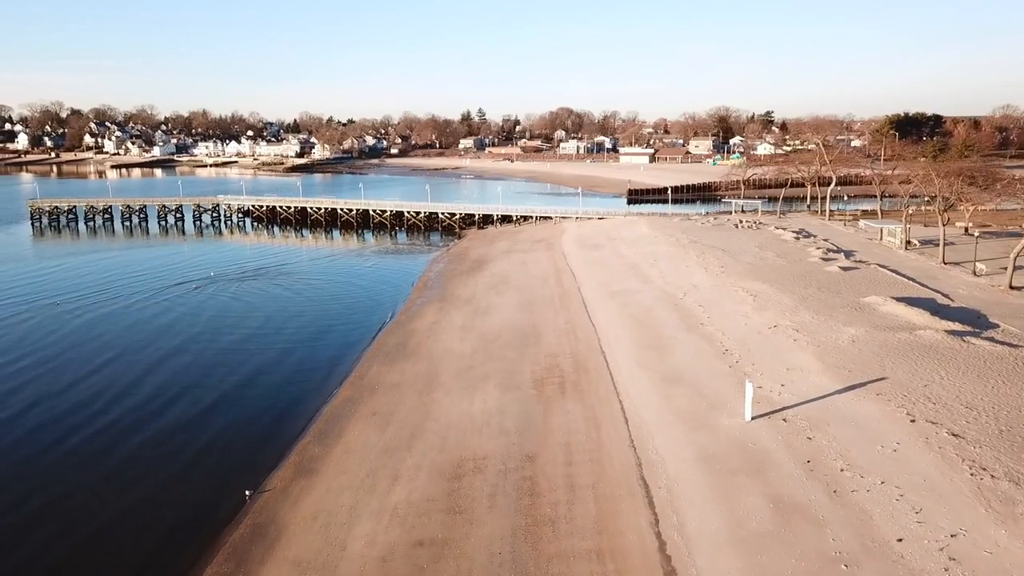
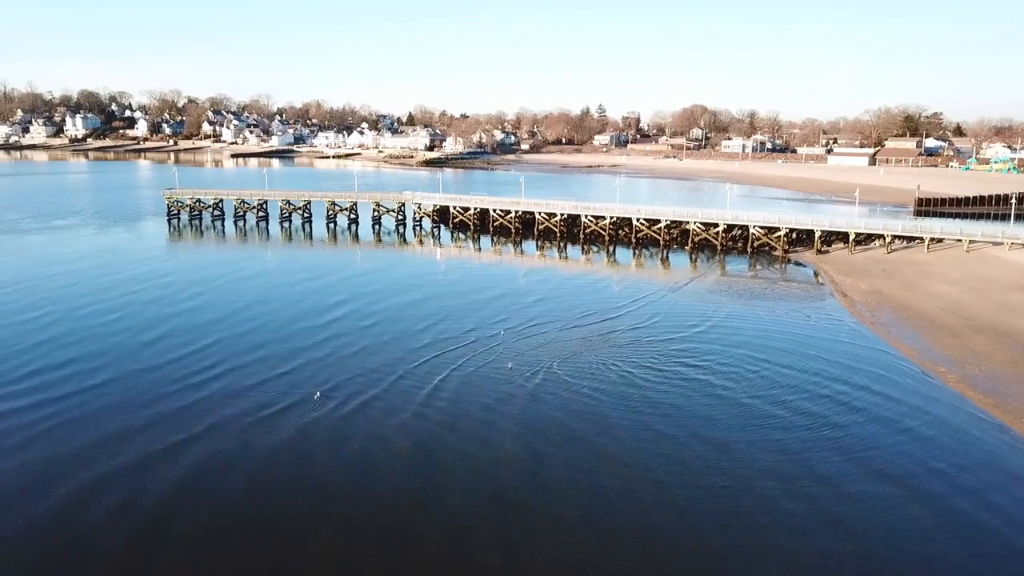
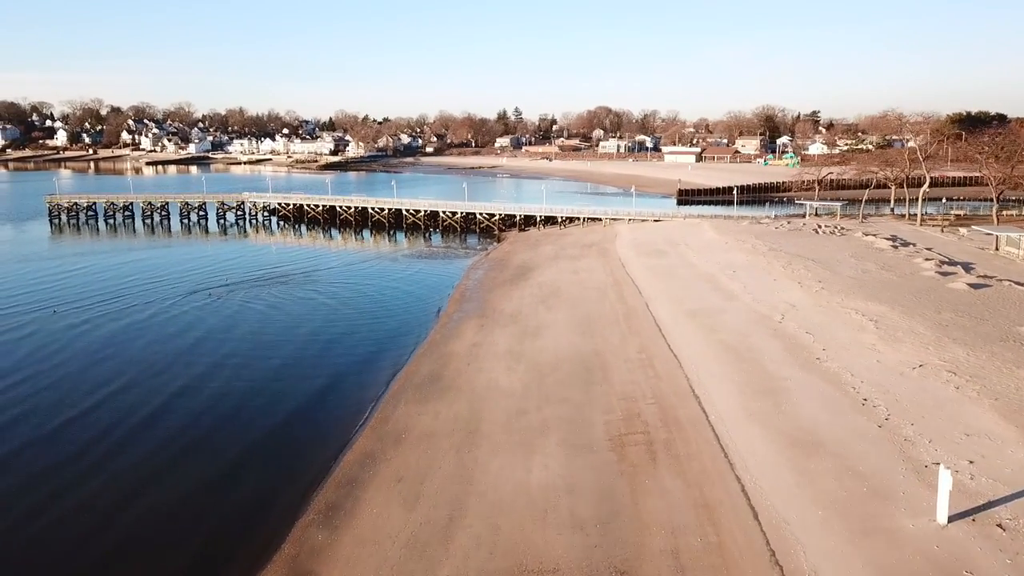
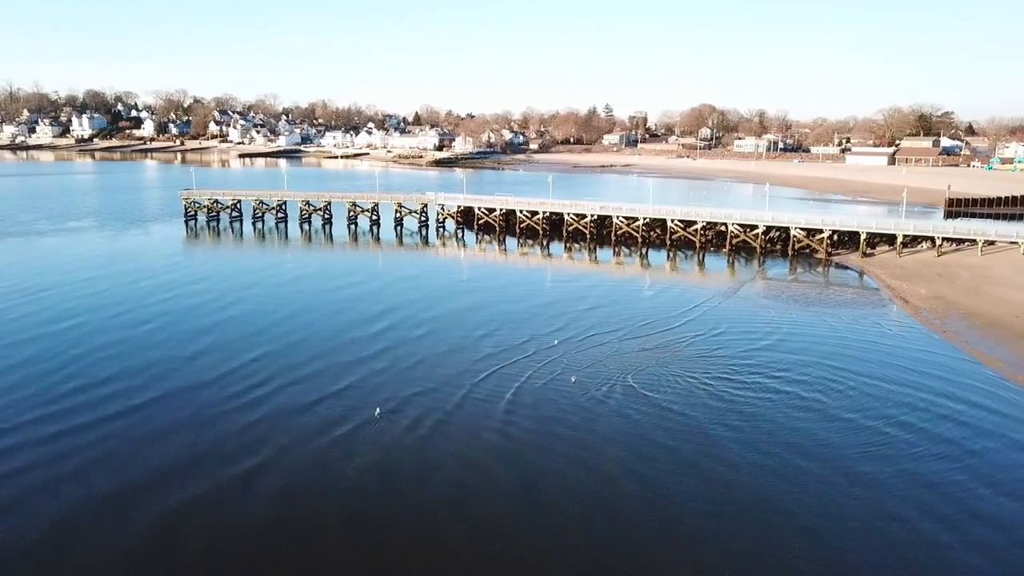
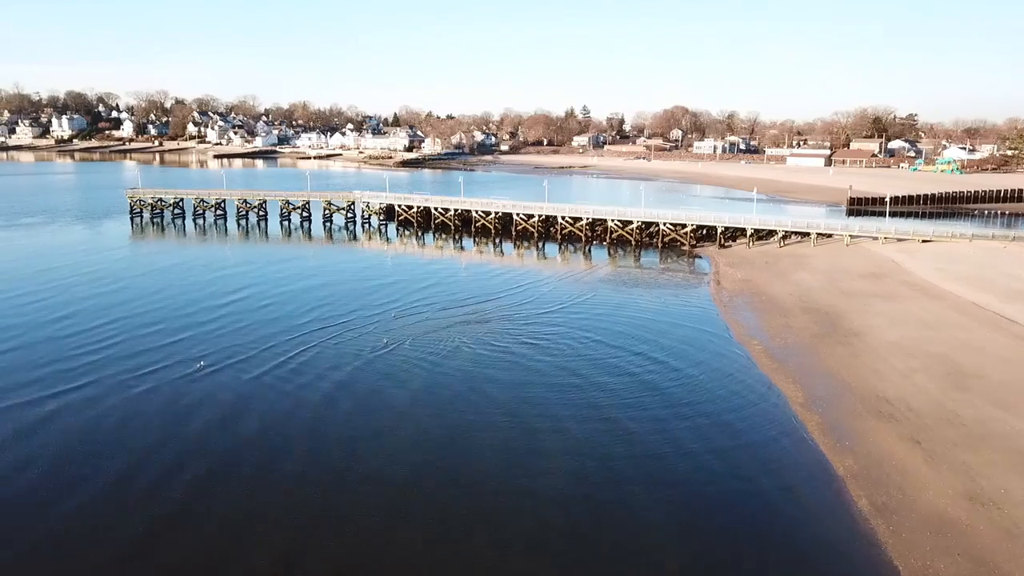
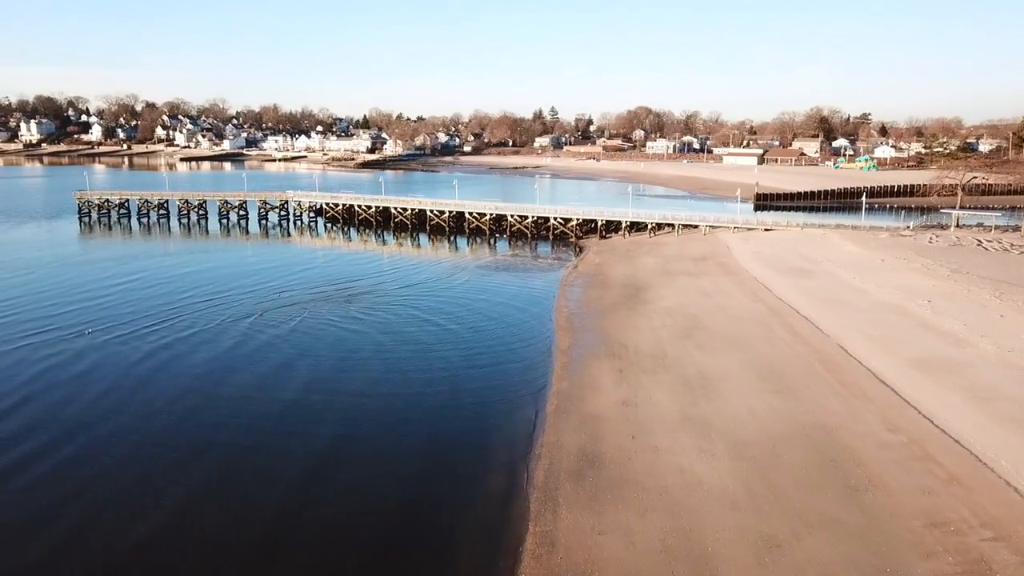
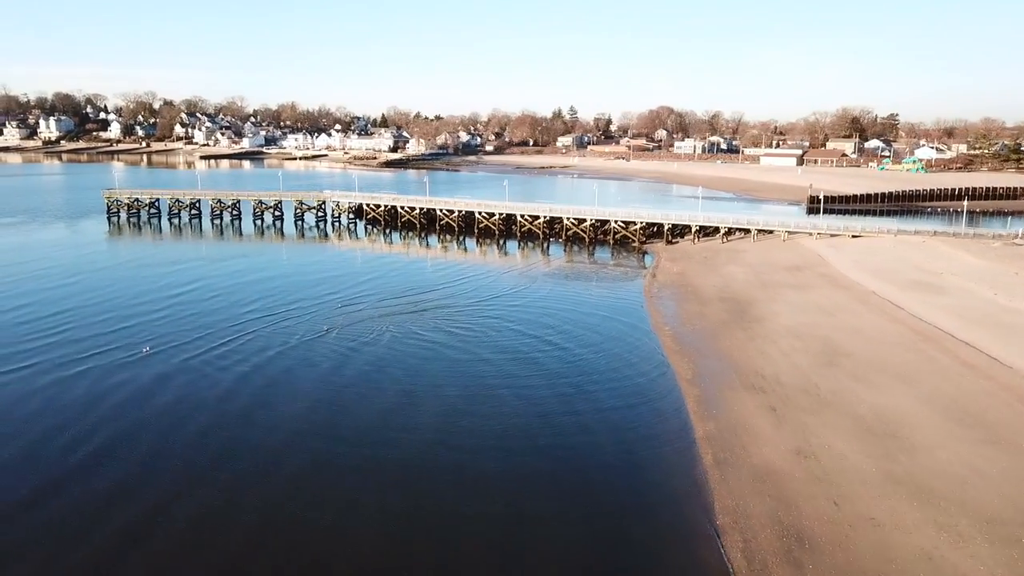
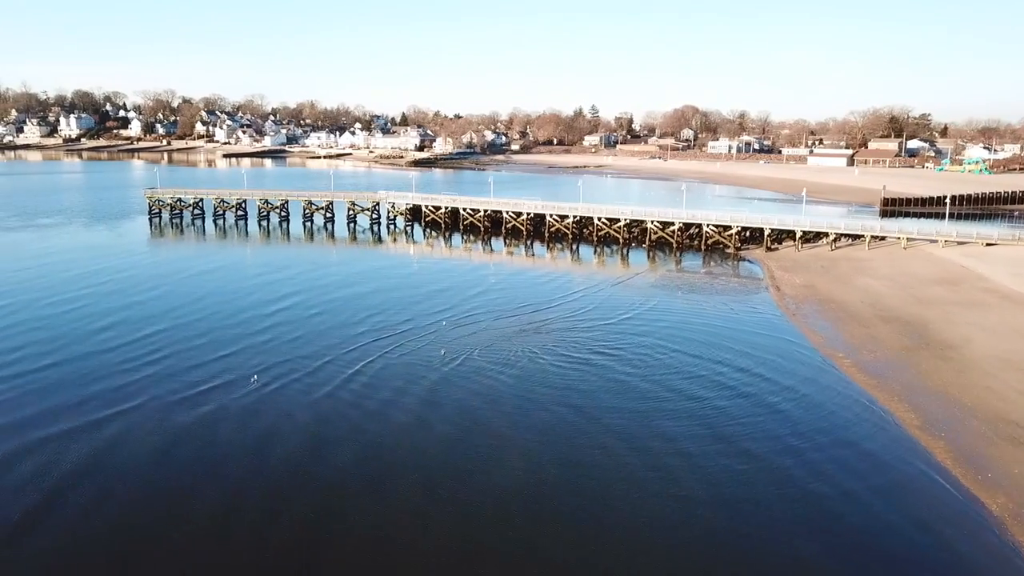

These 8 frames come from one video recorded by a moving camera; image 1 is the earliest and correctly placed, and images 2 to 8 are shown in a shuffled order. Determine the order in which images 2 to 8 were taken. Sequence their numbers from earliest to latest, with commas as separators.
3, 6, 7, 5, 8, 2, 4
